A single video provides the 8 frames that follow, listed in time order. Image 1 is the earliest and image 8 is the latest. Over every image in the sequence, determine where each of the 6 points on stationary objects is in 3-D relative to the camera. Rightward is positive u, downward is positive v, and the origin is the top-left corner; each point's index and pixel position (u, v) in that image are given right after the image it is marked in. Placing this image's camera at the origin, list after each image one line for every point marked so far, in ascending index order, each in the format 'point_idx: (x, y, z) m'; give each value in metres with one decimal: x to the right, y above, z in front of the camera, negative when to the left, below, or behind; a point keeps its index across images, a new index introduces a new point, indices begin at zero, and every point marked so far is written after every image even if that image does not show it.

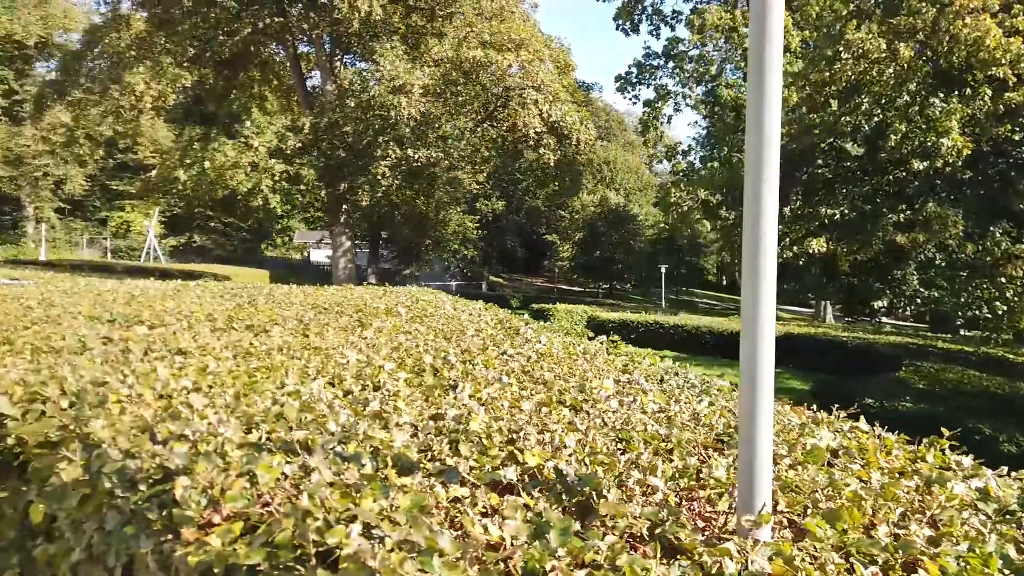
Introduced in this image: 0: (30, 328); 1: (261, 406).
0: (-2.6, -0.2, +4.1) m
1: (-0.7, -0.3, +2.2) m
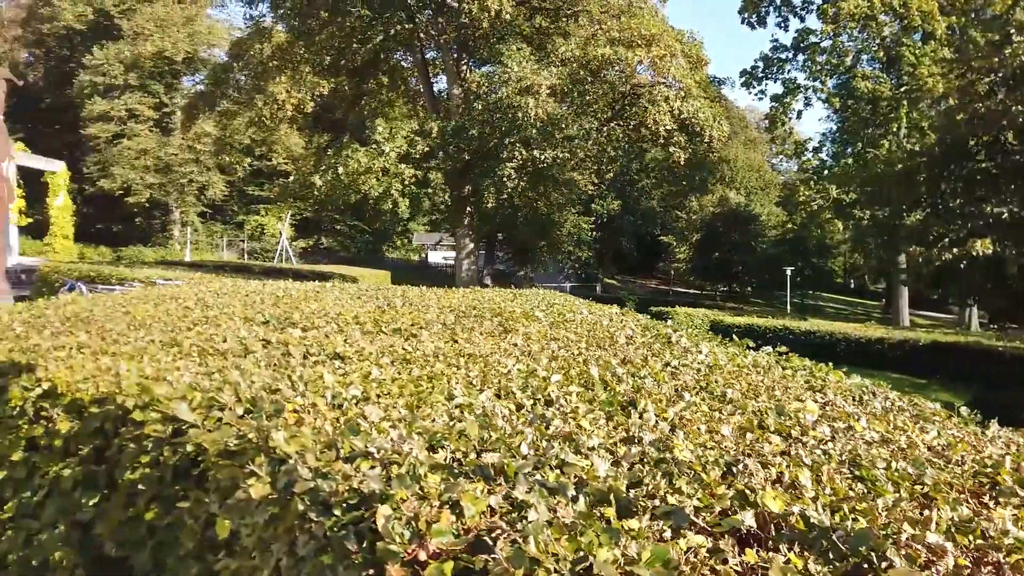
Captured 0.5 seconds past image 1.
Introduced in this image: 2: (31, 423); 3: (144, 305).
0: (-1.8, -0.2, +4.3) m
1: (-0.2, -0.4, +2.1) m
2: (-1.7, -0.5, +2.7) m
3: (-2.8, -0.1, +5.8) m
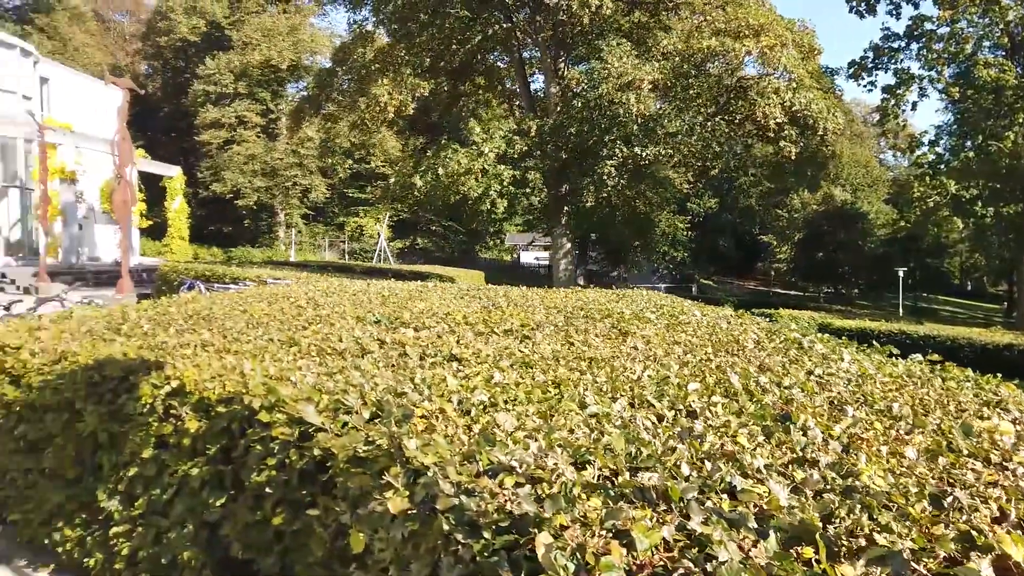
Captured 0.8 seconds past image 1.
0: (-1.1, -0.2, +4.3) m
1: (+0.2, -0.4, +1.9) m
2: (-1.2, -0.5, +2.7) m
3: (-2.0, -0.1, +6.0) m
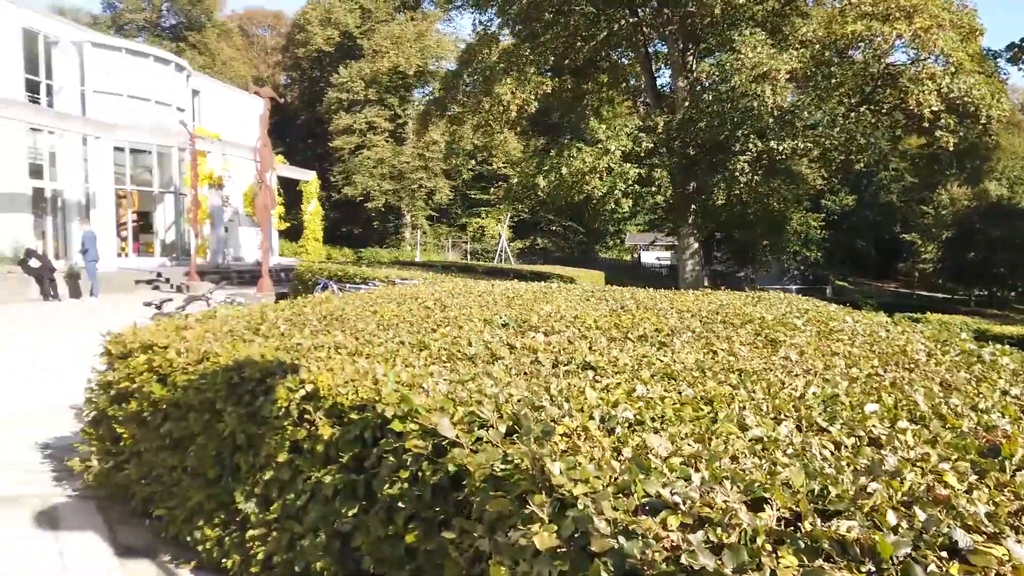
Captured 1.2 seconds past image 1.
0: (-0.4, -0.2, +4.2) m
1: (+0.5, -0.4, +1.7) m
2: (-0.8, -0.5, +2.7) m
3: (-1.0, -0.1, +6.0) m
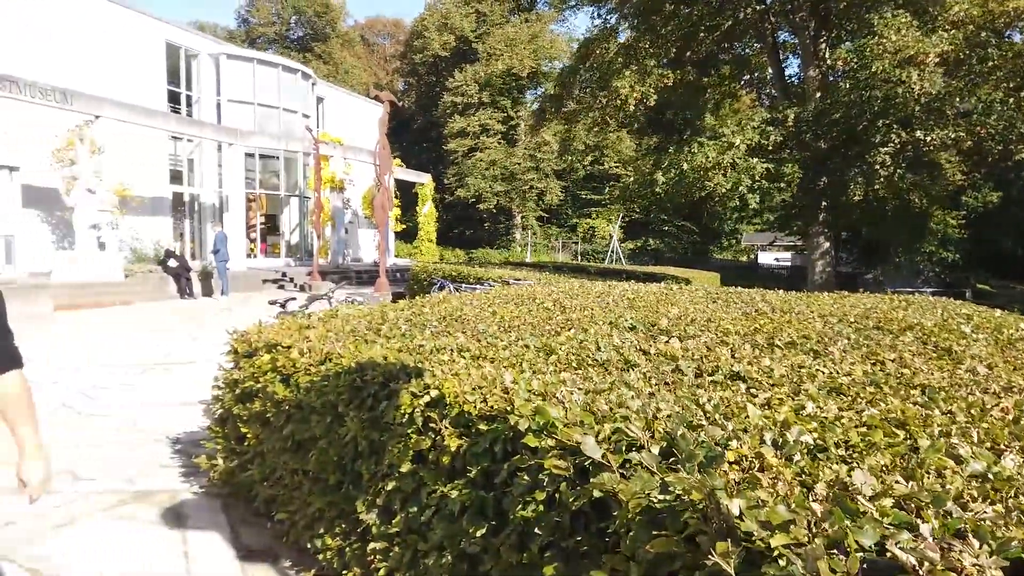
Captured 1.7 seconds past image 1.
0: (+0.3, -0.2, +4.0) m
1: (+0.8, -0.4, +1.3) m
2: (-0.3, -0.5, +2.5) m
3: (0.0, -0.1, +5.8) m
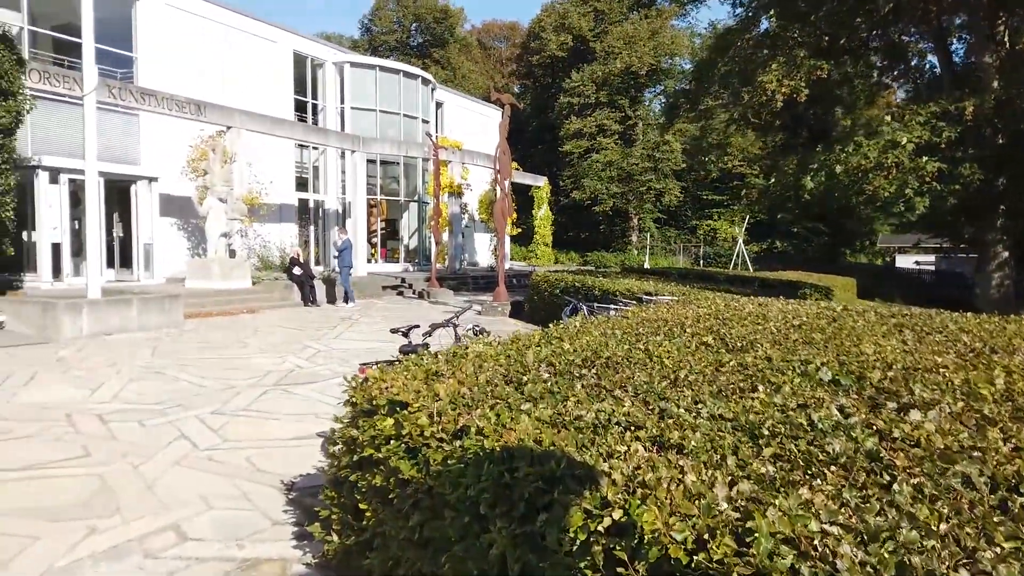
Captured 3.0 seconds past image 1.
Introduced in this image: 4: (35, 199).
0: (+1.0, -0.4, +3.1) m
1: (+1.1, -0.6, +0.5) m
2: (+0.2, -0.7, +1.8) m
3: (+1.0, -0.3, +5.0) m
4: (-8.9, +1.7, +14.2) m
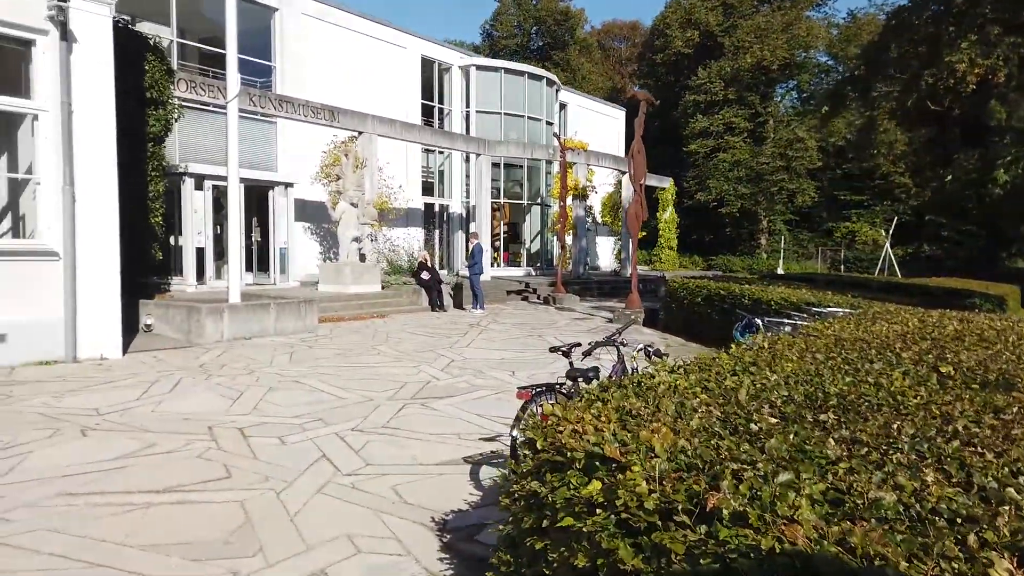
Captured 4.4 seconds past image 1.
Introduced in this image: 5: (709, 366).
0: (+1.7, -0.5, +2.3) m
1: (+1.5, -0.7, -0.4) m
2: (+0.7, -0.7, +1.0) m
3: (+2.0, -0.4, +4.1) m
4: (-6.4, +1.6, +14.7) m
5: (+1.0, -0.4, +4.0) m
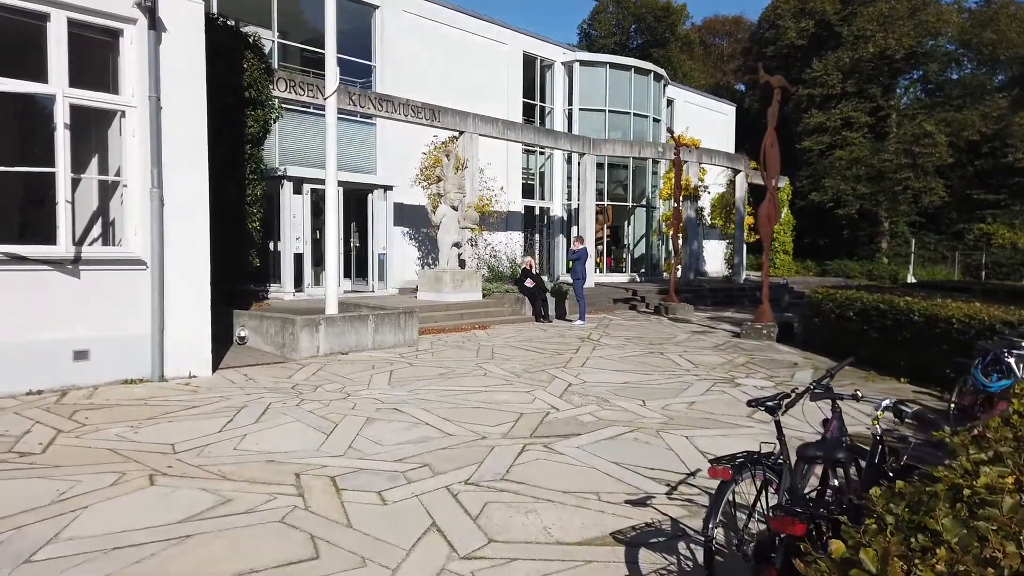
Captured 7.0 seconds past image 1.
0: (+2.2, -0.6, +0.8) m
1: (+1.6, -0.8, -1.8) m
2: (+1.1, -0.8, -0.3) m
3: (+2.7, -0.5, +2.6) m
4: (-4.3, +1.5, +14.1) m
5: (+1.7, -0.5, +2.6) m
